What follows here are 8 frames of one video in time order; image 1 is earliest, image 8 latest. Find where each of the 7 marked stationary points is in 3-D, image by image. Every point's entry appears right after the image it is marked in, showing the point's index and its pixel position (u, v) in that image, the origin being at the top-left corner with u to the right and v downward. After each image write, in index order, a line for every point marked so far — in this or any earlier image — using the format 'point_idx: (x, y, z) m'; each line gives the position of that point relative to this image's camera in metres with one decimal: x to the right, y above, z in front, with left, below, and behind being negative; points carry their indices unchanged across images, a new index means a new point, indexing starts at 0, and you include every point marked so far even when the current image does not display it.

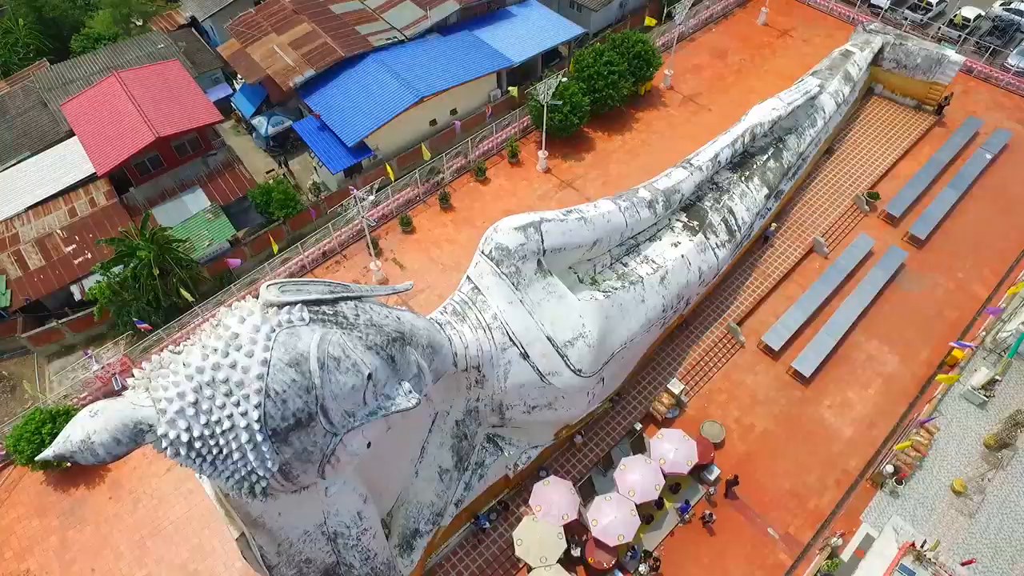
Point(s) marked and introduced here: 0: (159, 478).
0: (-7.2, -3.9, +12.7) m
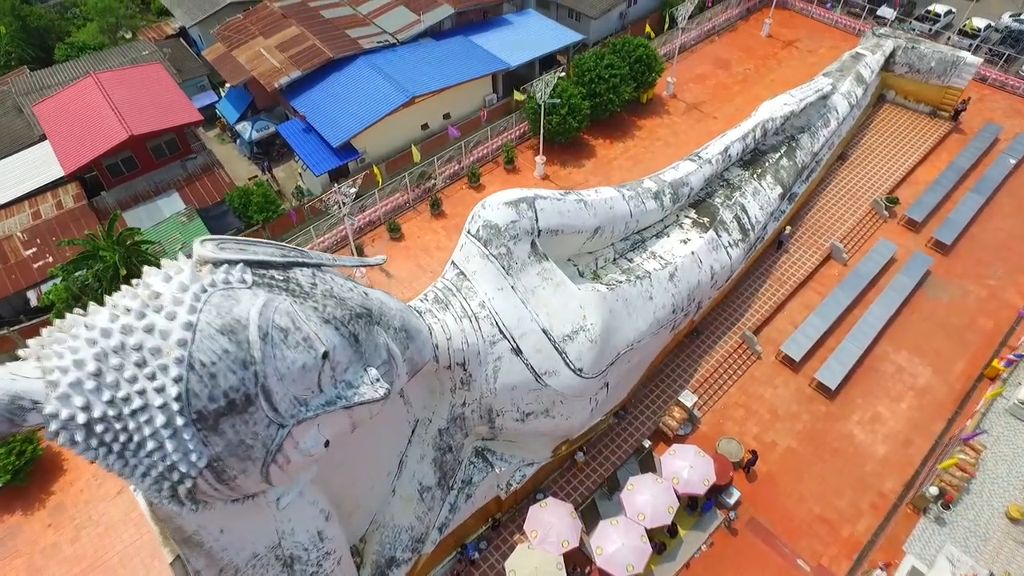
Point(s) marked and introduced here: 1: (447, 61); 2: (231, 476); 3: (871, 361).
0: (-7.3, -3.9, +11.3) m
1: (-1.8, +6.5, +17.7) m
2: (-2.6, -1.7, +5.7) m
3: (+7.6, -1.5, +13.1) m
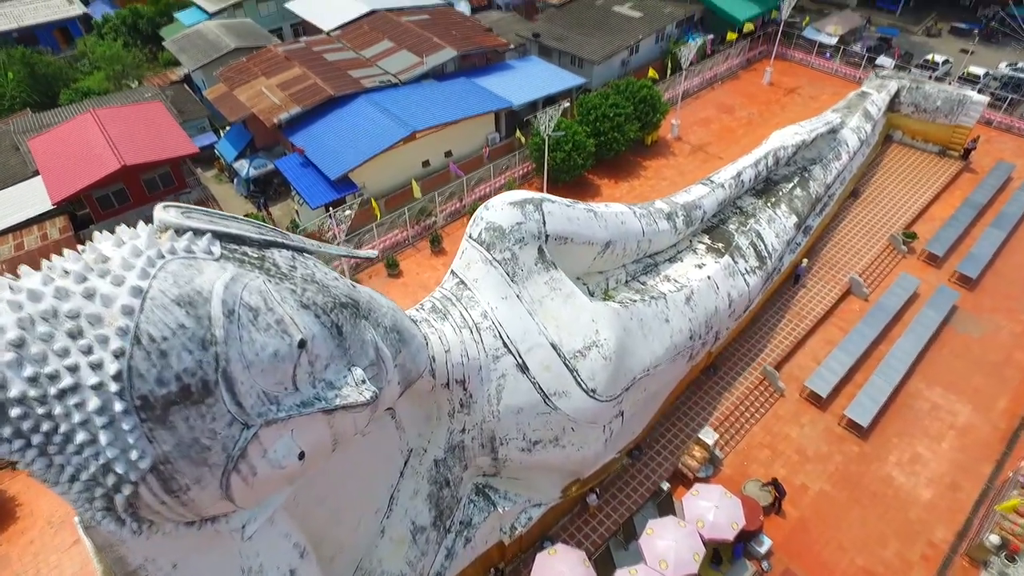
0: (-7.2, -4.2, +10.0) m
1: (-1.7, +5.3, +17.5) m
2: (-2.5, -1.5, +4.7) m
3: (+7.6, -2.1, +12.1) m
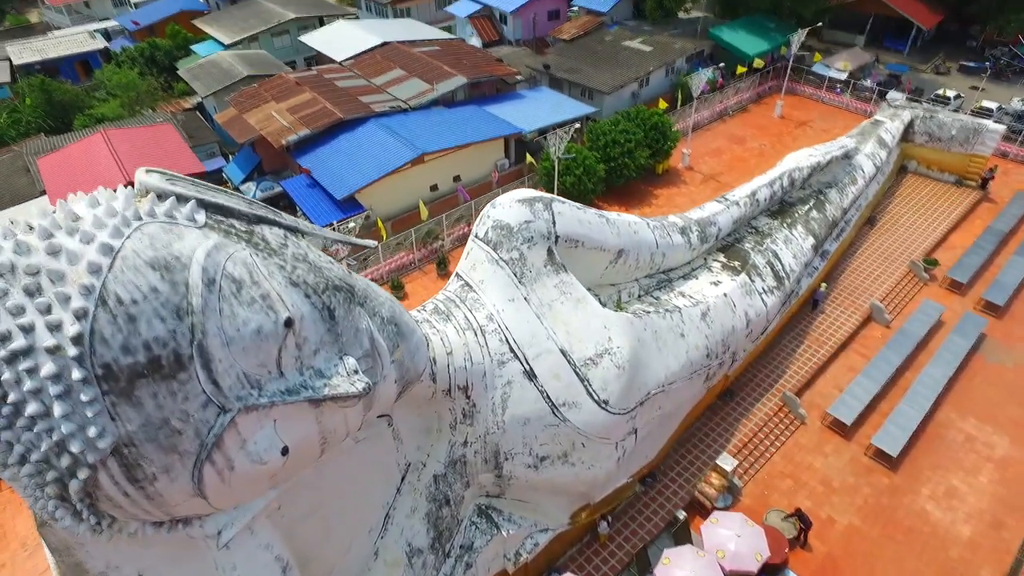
0: (-7.2, -4.3, +9.4) m
1: (-1.4, +4.6, +17.5) m
2: (-2.5, -1.3, +4.2) m
3: (+7.7, -2.6, +11.5) m
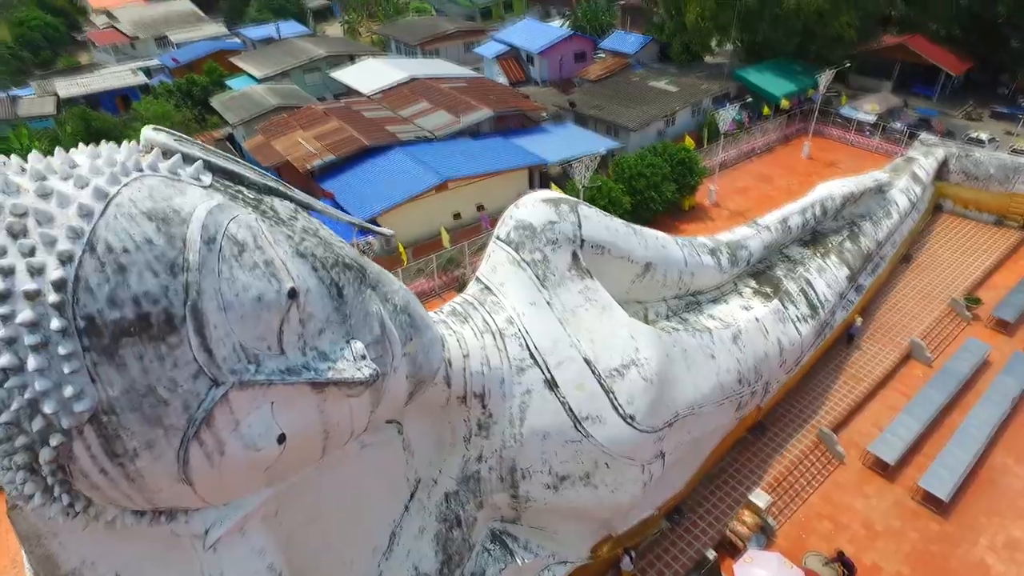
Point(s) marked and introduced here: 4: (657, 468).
0: (-7.0, -4.4, +8.9) m
1: (-0.8, +3.7, +17.5) m
2: (-2.3, -1.0, +3.8) m
3: (+8.0, -3.1, +10.6) m
4: (+1.8, -2.3, +7.9) m
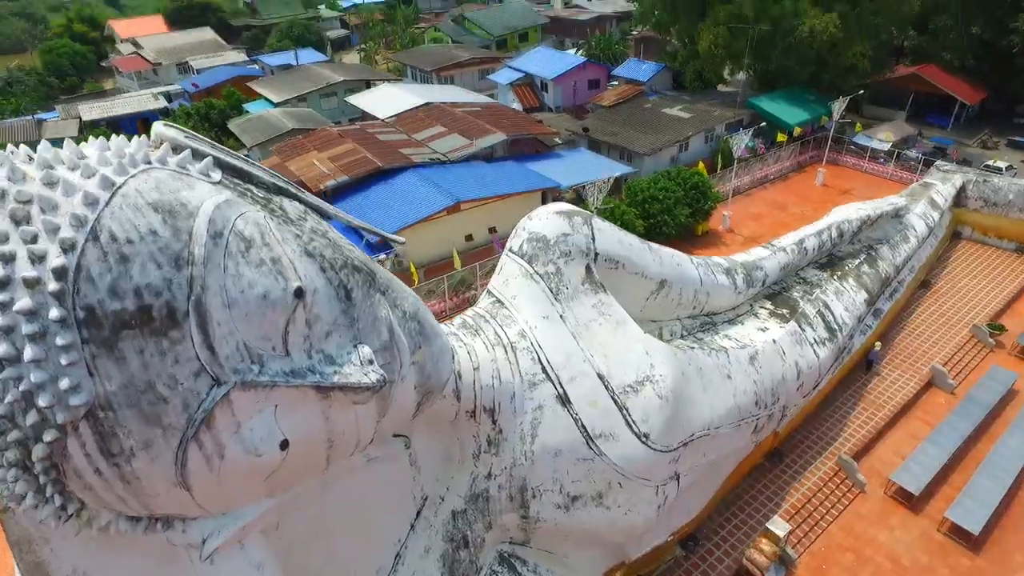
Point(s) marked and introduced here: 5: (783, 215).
0: (-6.9, -4.5, +8.7) m
1: (-0.4, +3.1, +17.5) m
2: (-2.3, -0.9, +3.7) m
3: (+8.2, -3.5, +10.2) m
4: (+1.9, -2.5, +7.6) m
5: (+8.6, +2.3, +19.7) m
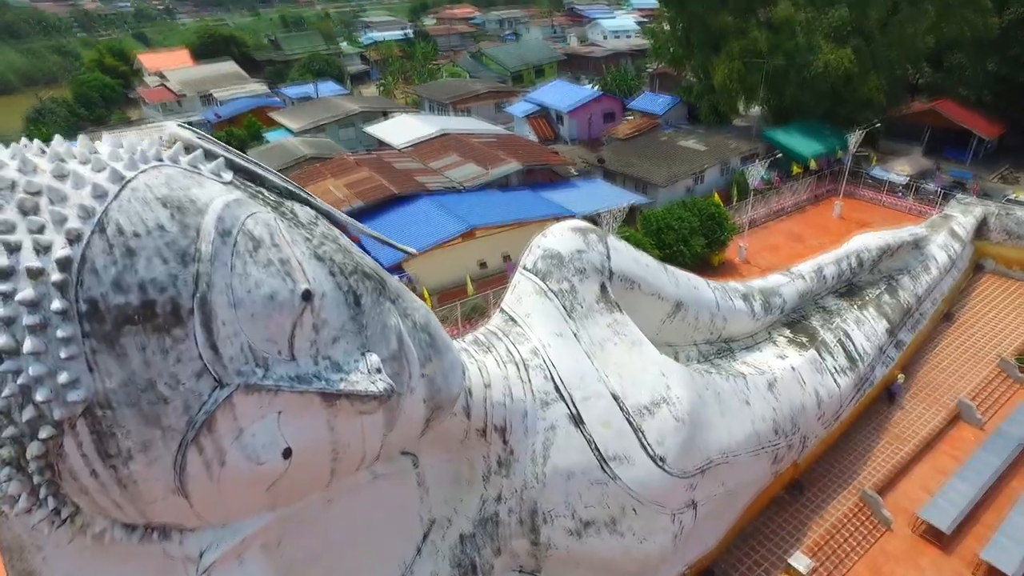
0: (-6.7, -4.7, +8.5) m
1: (0.0, +2.3, +17.6) m
2: (-2.2, -0.9, +3.6) m
3: (+8.3, -4.0, +9.7) m
4: (+2.1, -2.7, +7.3) m
5: (+9.0, +1.3, +19.5) m
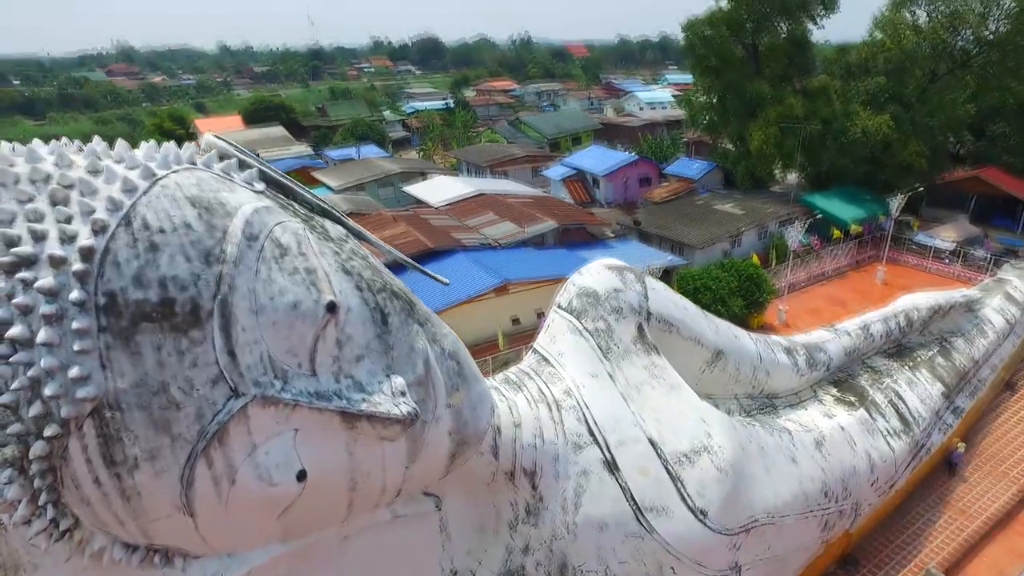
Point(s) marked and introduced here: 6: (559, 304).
0: (-6.4, -5.1, +8.1) m
1: (+0.9, +0.7, +17.5) m
2: (-2.1, -0.9, +3.4) m
3: (+8.7, -4.8, +8.5) m
4: (+2.4, -3.2, +6.7) m
5: (+10.0, -0.7, +18.9) m
6: (+0.5, -0.2, +7.0) m
